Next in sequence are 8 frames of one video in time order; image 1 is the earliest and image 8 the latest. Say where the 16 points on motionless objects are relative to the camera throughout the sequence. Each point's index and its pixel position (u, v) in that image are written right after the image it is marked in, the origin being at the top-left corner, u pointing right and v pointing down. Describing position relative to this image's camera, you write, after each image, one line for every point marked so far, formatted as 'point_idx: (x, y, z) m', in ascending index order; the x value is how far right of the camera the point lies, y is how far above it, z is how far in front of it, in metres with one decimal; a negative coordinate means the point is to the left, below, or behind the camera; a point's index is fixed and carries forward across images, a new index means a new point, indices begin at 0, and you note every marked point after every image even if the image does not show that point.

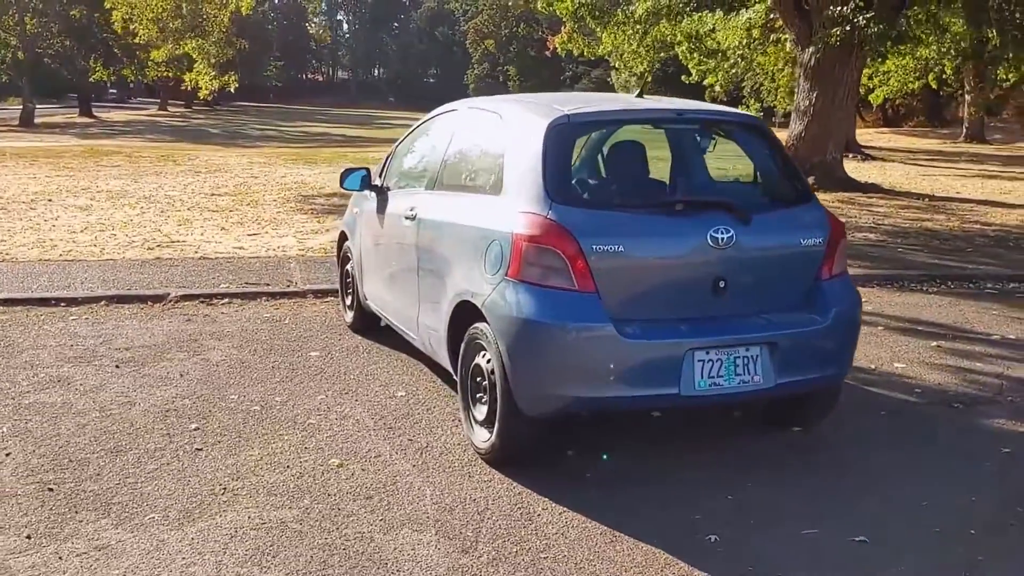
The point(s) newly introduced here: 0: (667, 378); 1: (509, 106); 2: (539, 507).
0: (+0.8, -0.4, +4.8) m
1: (0.0, +1.1, +5.7) m
2: (+0.1, -1.1, +4.7) m
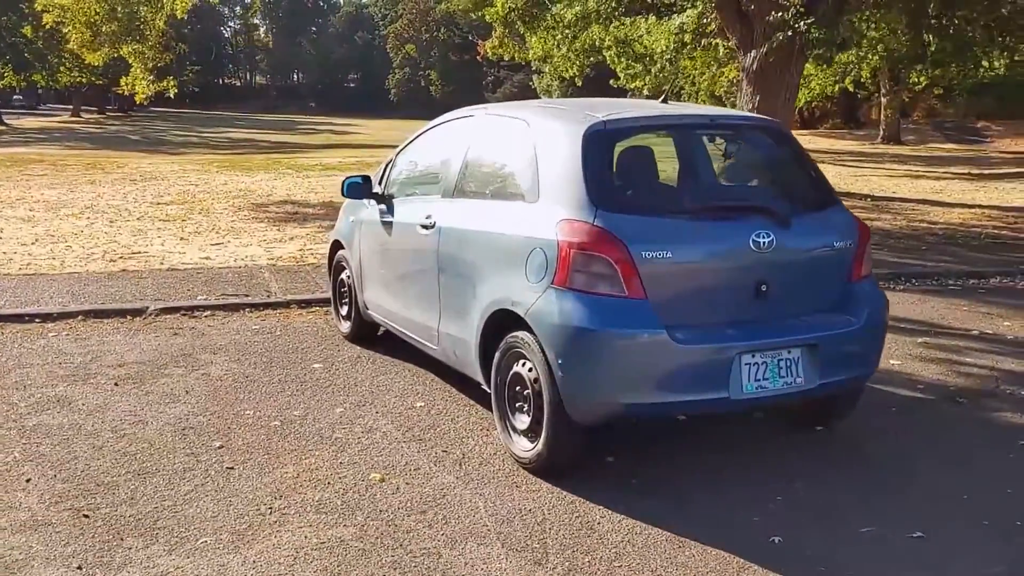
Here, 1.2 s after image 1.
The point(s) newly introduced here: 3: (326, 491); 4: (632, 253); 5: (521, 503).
0: (+1.0, -0.5, +4.9) m
1: (+0.2, +1.0, +5.7) m
2: (+0.4, -1.1, +4.6) m
3: (-0.9, -1.0, +4.9) m
4: (+0.6, +0.2, +4.8) m
5: (0.0, -1.1, +4.8) m
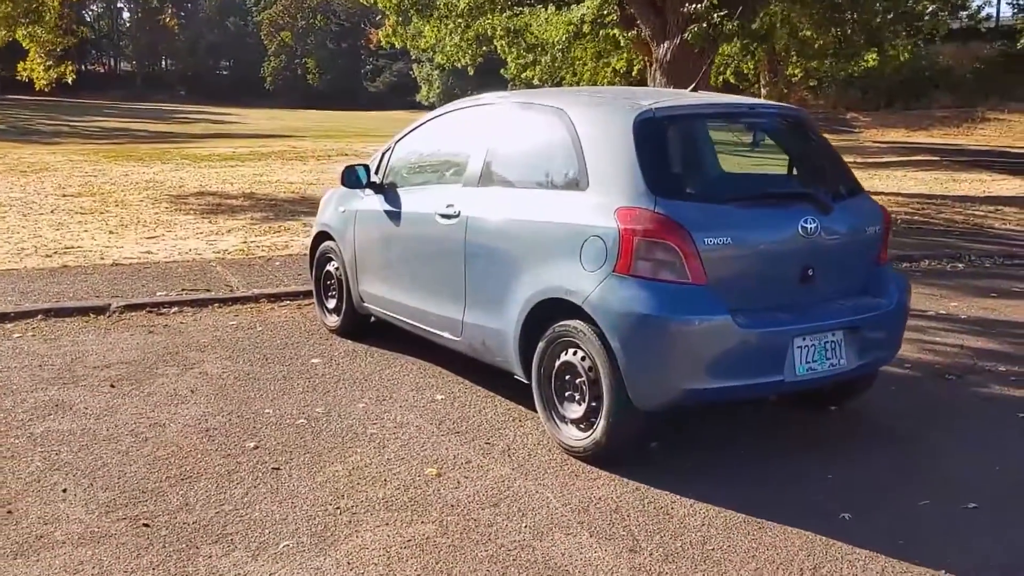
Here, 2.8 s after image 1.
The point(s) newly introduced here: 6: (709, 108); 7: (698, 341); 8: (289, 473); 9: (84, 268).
0: (+1.3, -0.4, +5.0) m
1: (+0.3, +1.1, +5.7) m
2: (+0.8, -1.0, +4.7) m
3: (-0.6, -1.0, +4.8) m
4: (+0.9, +0.2, +4.8) m
5: (+0.4, -1.0, +4.8) m
6: (+1.1, +1.0, +5.3) m
7: (+0.9, -0.3, +4.8) m
8: (-1.1, -0.9, +5.0) m
9: (-4.5, +0.2, +10.2) m
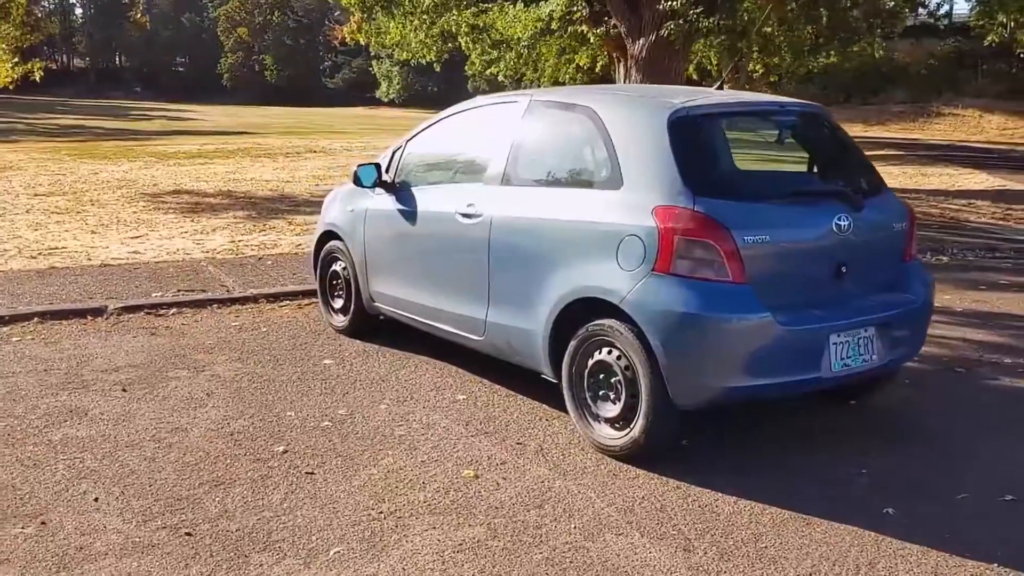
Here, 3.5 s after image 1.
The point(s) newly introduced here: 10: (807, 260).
0: (+1.5, -0.4, +5.0) m
1: (+0.5, +1.1, +5.6) m
2: (+1.0, -1.0, +4.7) m
3: (-0.4, -1.0, +4.7) m
4: (+1.1, +0.3, +4.8) m
5: (+0.6, -1.0, +4.8) m
6: (+1.3, +1.0, +5.3) m
7: (+1.1, -0.3, +4.8) m
8: (-0.9, -0.9, +4.9) m
9: (-4.5, +0.2, +10.0) m
10: (+1.5, +0.1, +5.0) m
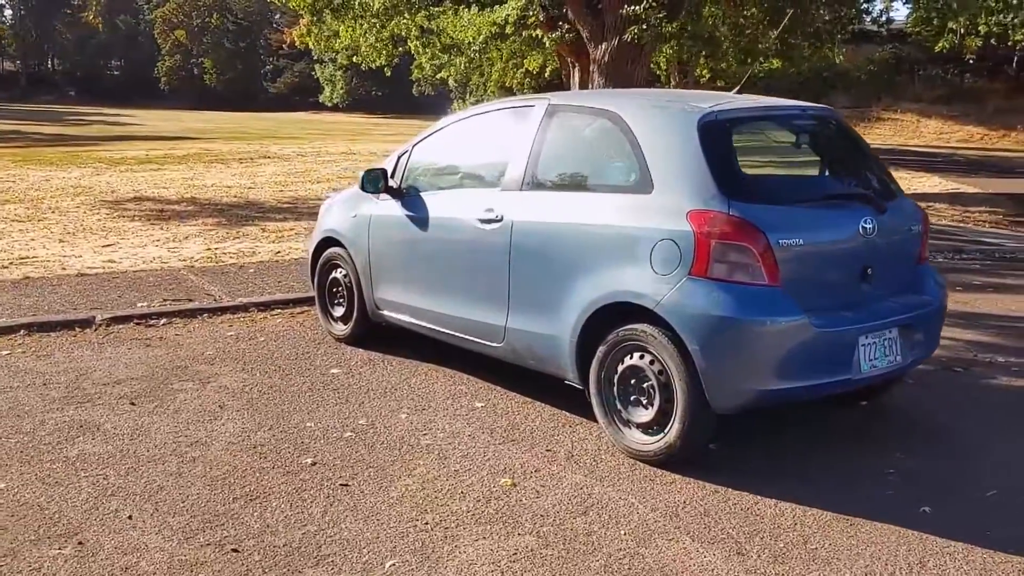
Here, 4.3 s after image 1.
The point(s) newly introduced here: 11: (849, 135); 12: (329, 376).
0: (+1.7, -0.4, +5.0) m
1: (+0.6, +1.1, +5.6) m
2: (+1.2, -1.0, +4.7) m
3: (-0.2, -1.0, +4.7) m
4: (+1.3, +0.2, +4.8) m
5: (+0.8, -1.0, +4.8) m
6: (+1.4, +1.0, +5.4) m
7: (+1.3, -0.3, +4.8) m
8: (-0.7, -1.0, +4.8) m
9: (-4.6, +0.1, +9.7) m
10: (+1.7, +0.1, +5.1) m
11: (+1.9, +0.9, +5.7) m
12: (-1.3, -0.6, +6.7) m
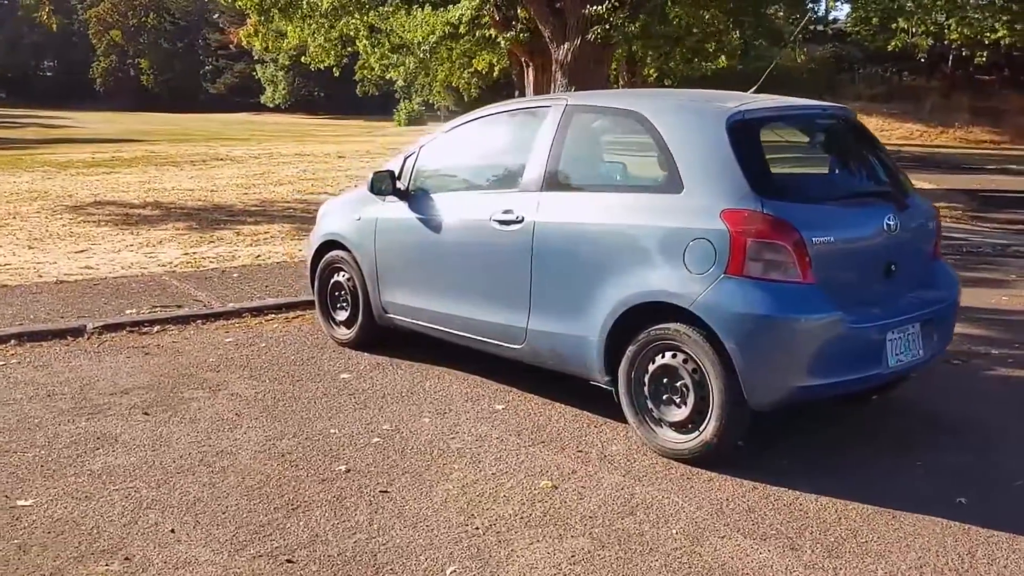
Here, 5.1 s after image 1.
0: (+1.9, -0.4, +5.1) m
1: (+0.7, +1.1, +5.7) m
2: (+1.4, -1.0, +4.8) m
3: (0.0, -1.0, +4.7) m
4: (+1.5, +0.2, +4.9) m
5: (+1.0, -1.0, +4.8) m
6: (+1.5, +1.0, +5.4) m
7: (+1.5, -0.3, +4.9) m
8: (-0.5, -1.0, +4.7) m
9: (-4.7, 0.0, +9.4) m
10: (+1.9, +0.2, +5.2) m
11: (+2.1, +0.9, +5.7) m
12: (-1.2, -0.6, +6.6) m
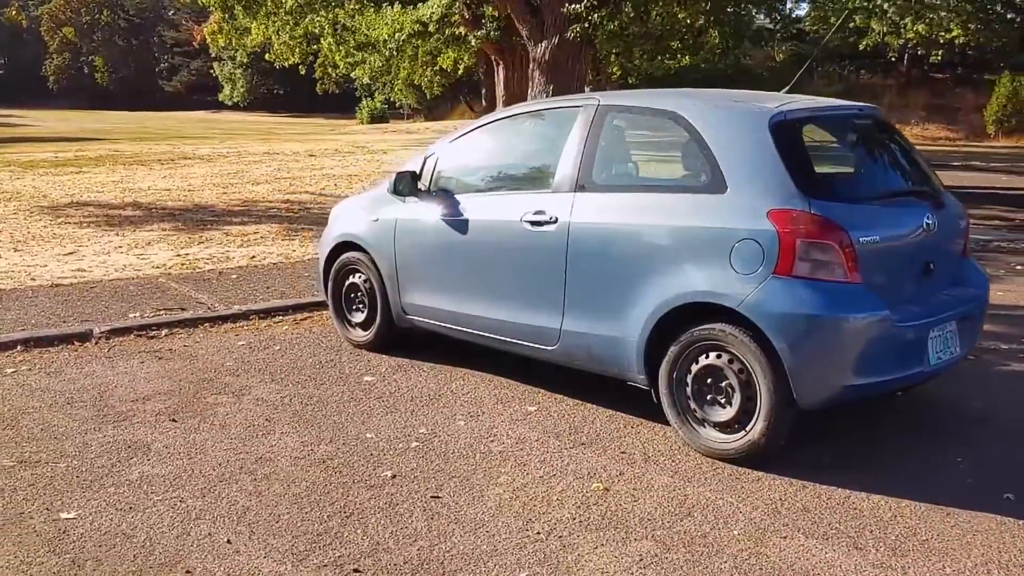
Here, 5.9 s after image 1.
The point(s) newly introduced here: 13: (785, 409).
0: (+2.1, -0.4, +5.1) m
1: (+0.9, +1.1, +5.6) m
2: (+1.6, -1.0, +4.8) m
3: (+0.3, -1.0, +4.6) m
4: (+1.7, +0.3, +4.9) m
5: (+1.2, -1.0, +4.8) m
6: (+1.8, +1.0, +5.5) m
7: (+1.7, -0.3, +4.9) m
8: (-0.3, -1.0, +4.7) m
9: (-4.6, 0.0, +9.2) m
10: (+2.1, +0.2, +5.2) m
11: (+2.3, +0.9, +5.8) m
12: (-1.0, -0.6, +6.5) m
13: (+1.4, -0.6, +5.0) m
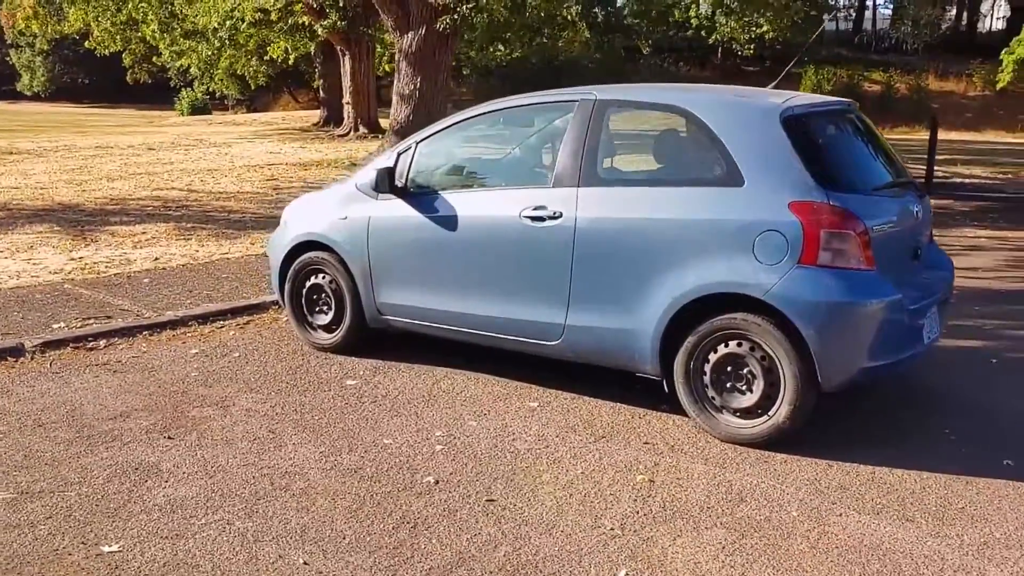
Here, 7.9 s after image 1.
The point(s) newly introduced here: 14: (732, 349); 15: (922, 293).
0: (+2.2, -0.3, +5.5) m
1: (+1.0, +1.1, +5.7) m
2: (+1.9, -0.9, +5.0) m
3: (+0.5, -1.0, +4.7) m
4: (+1.9, +0.3, +5.2) m
5: (+1.5, -1.0, +5.0) m
6: (+1.8, +1.1, +5.7) m
7: (+1.9, -0.2, +5.2) m
8: (0.0, -1.0, +4.6) m
9: (-5.1, -0.1, +8.3) m
10: (+2.2, +0.2, +5.5) m
11: (+2.2, +1.0, +6.1) m
12: (-1.0, -0.7, +6.3) m
13: (+1.6, -0.6, +5.2) m
14: (+1.2, -0.3, +5.4) m
15: (+2.3, 0.0, +5.6) m
